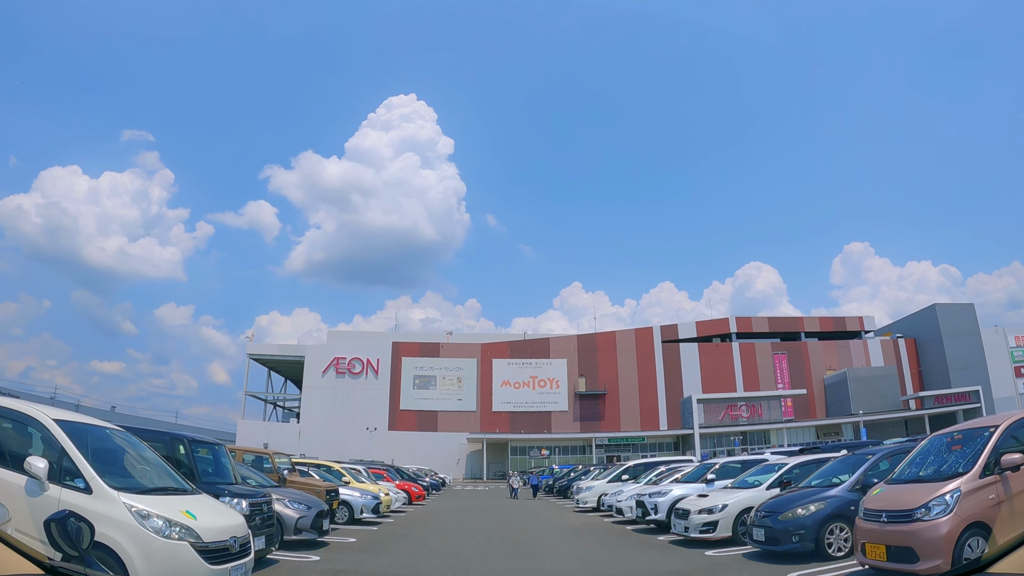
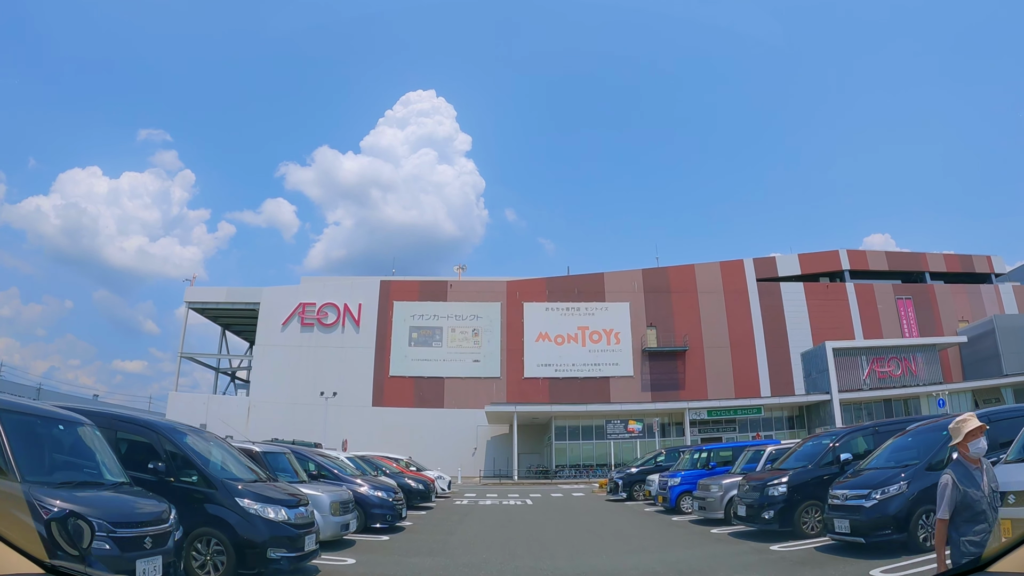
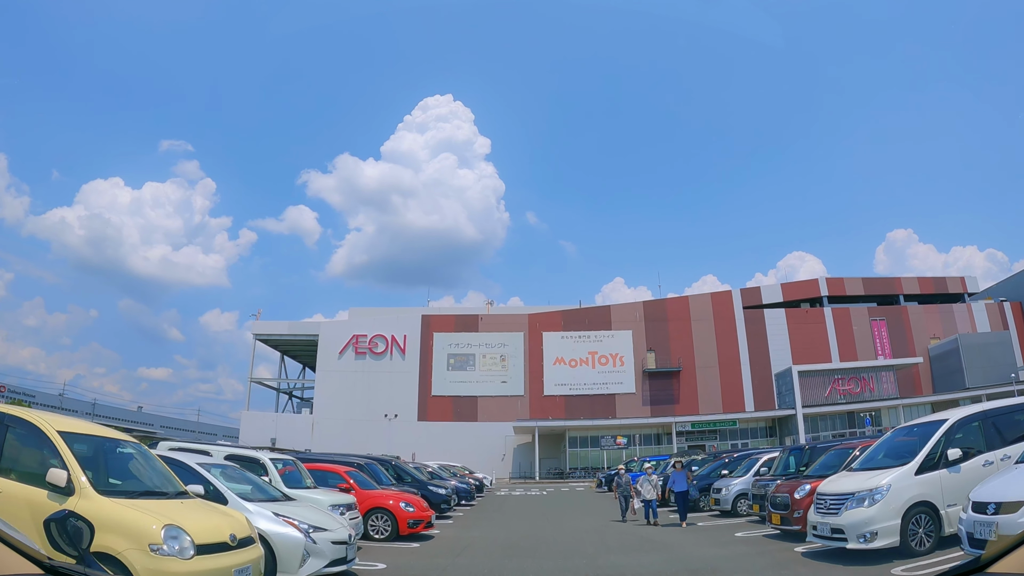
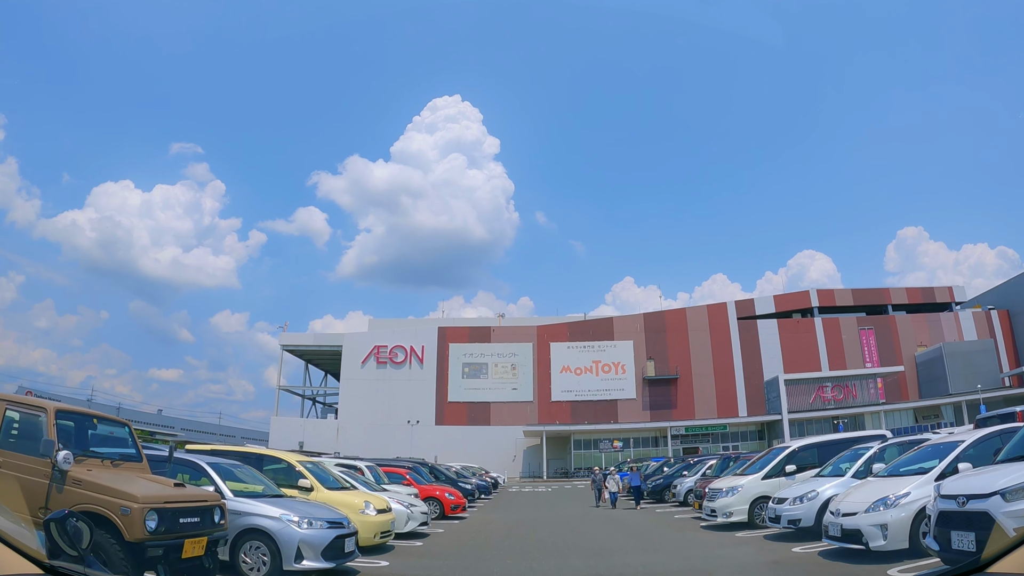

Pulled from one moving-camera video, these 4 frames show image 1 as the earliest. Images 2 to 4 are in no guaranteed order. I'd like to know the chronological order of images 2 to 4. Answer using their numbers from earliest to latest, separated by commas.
4, 3, 2
